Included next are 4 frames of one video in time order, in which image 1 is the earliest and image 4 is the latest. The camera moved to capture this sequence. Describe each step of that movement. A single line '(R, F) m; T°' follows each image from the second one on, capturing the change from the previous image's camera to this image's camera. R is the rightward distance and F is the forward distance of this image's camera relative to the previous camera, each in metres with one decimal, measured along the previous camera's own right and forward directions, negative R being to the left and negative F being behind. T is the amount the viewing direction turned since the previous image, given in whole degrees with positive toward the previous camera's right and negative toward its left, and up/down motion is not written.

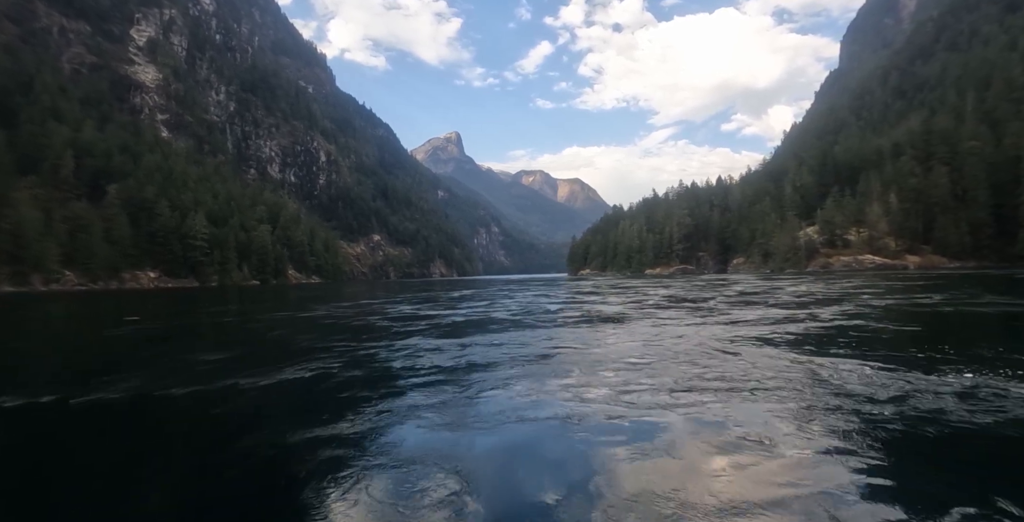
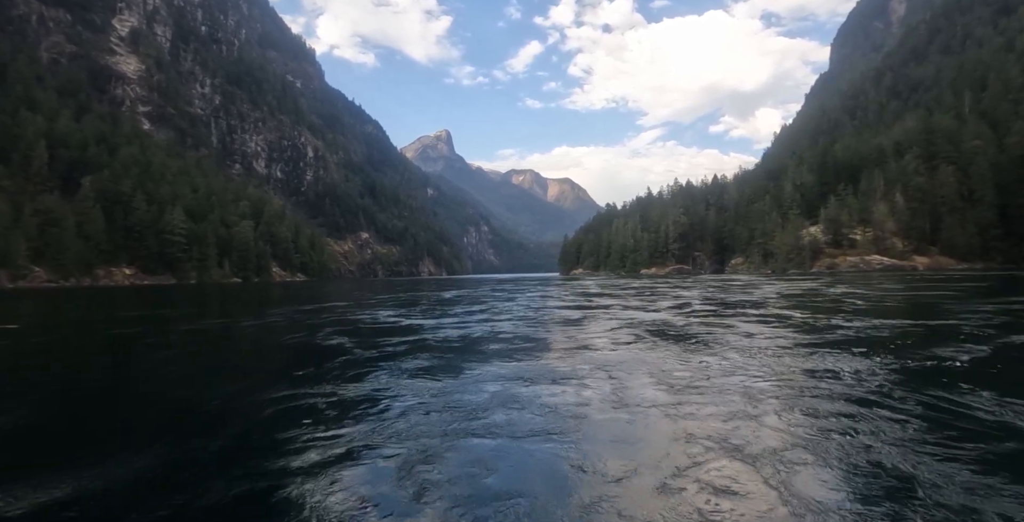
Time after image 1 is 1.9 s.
(-0.4, +2.1) m; +1°
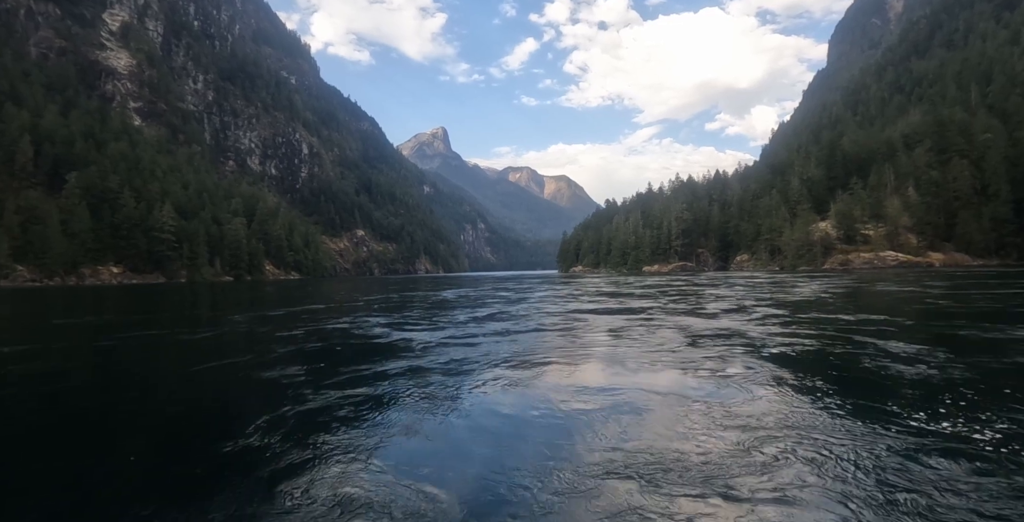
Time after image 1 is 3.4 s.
(-0.3, +1.7) m; 0°
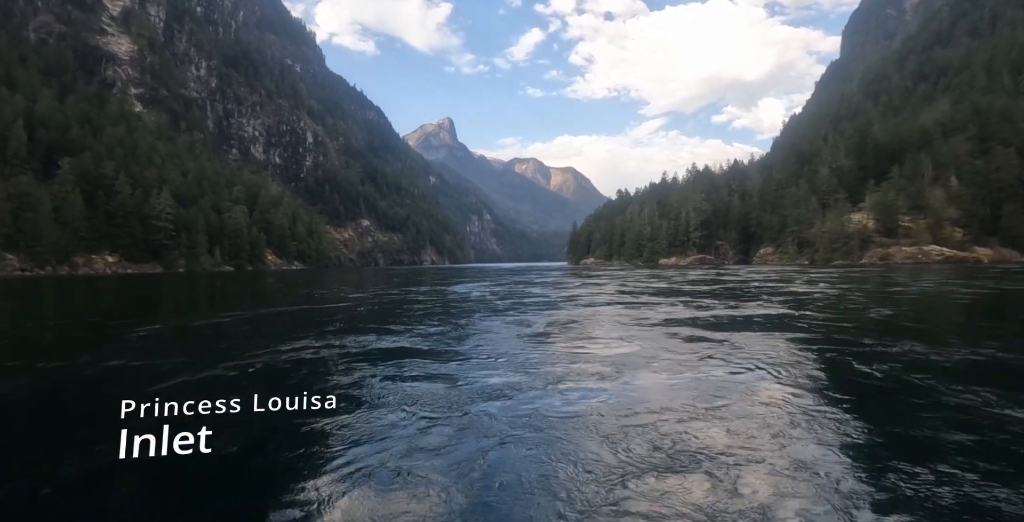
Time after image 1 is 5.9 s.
(-0.5, +2.8) m; -1°
